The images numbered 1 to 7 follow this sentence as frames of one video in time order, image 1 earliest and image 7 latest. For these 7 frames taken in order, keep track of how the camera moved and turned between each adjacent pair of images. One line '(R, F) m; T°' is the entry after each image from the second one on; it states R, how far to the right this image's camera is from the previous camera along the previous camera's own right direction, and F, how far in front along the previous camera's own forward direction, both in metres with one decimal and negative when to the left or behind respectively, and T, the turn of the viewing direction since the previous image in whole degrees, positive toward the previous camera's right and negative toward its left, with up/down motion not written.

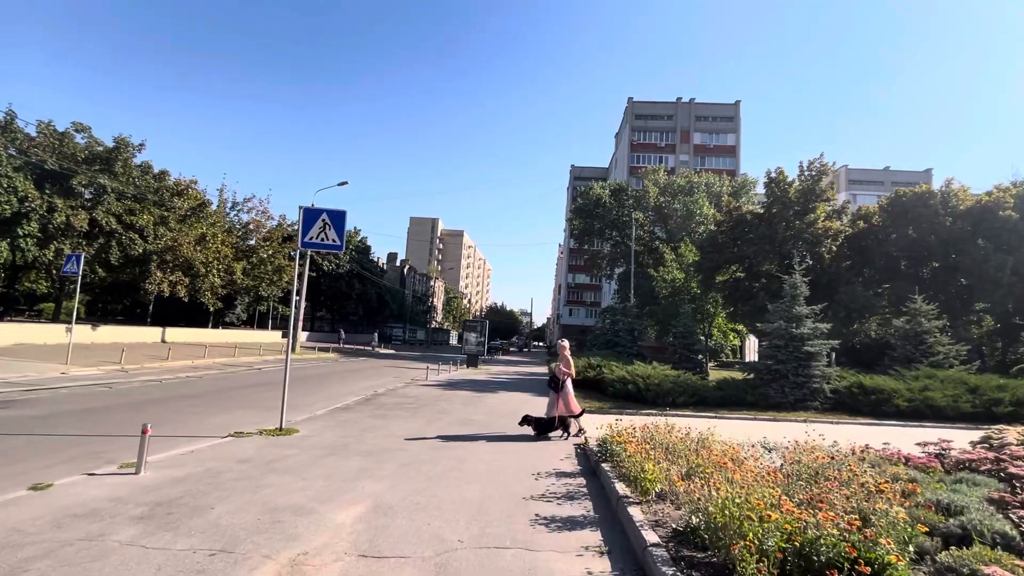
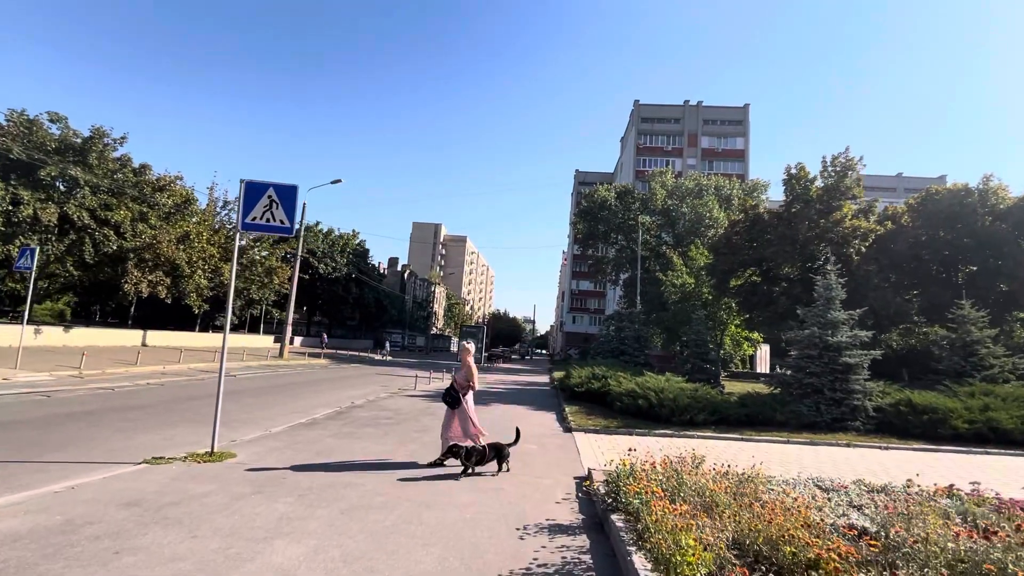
(+0.3, +1.9) m; 0°
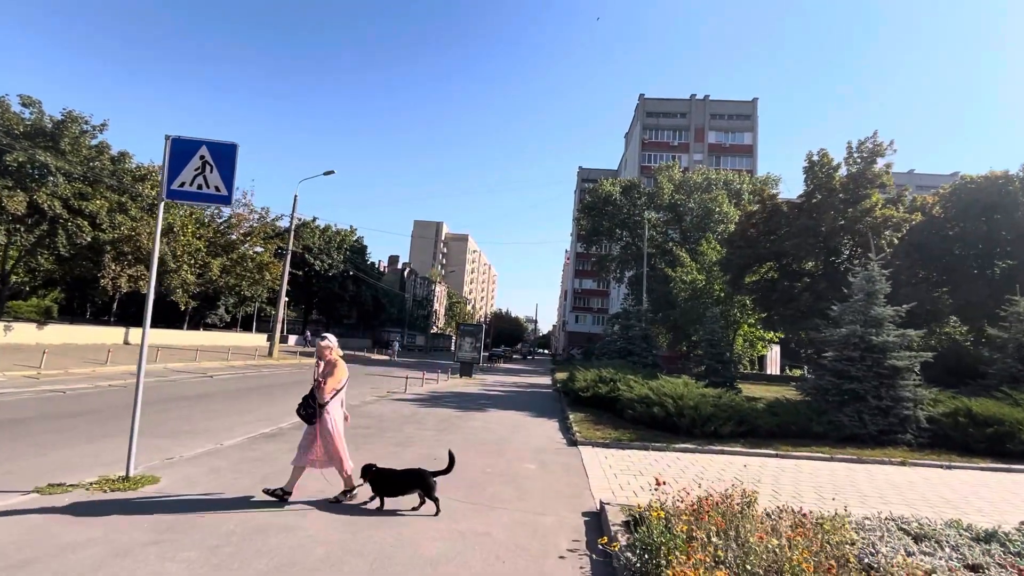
(+0.1, +1.7) m; 0°
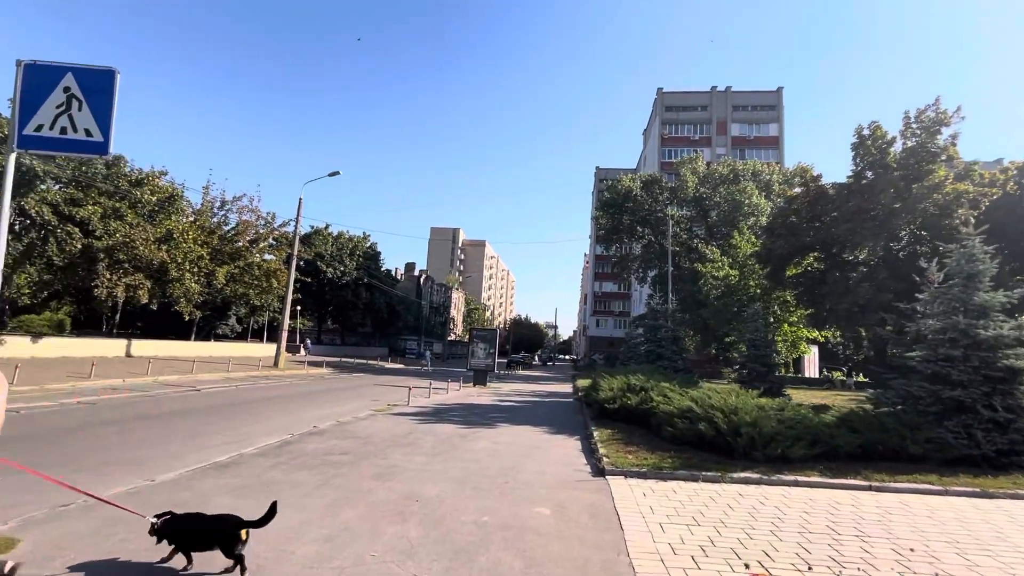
(+0.2, +2.1) m; -2°
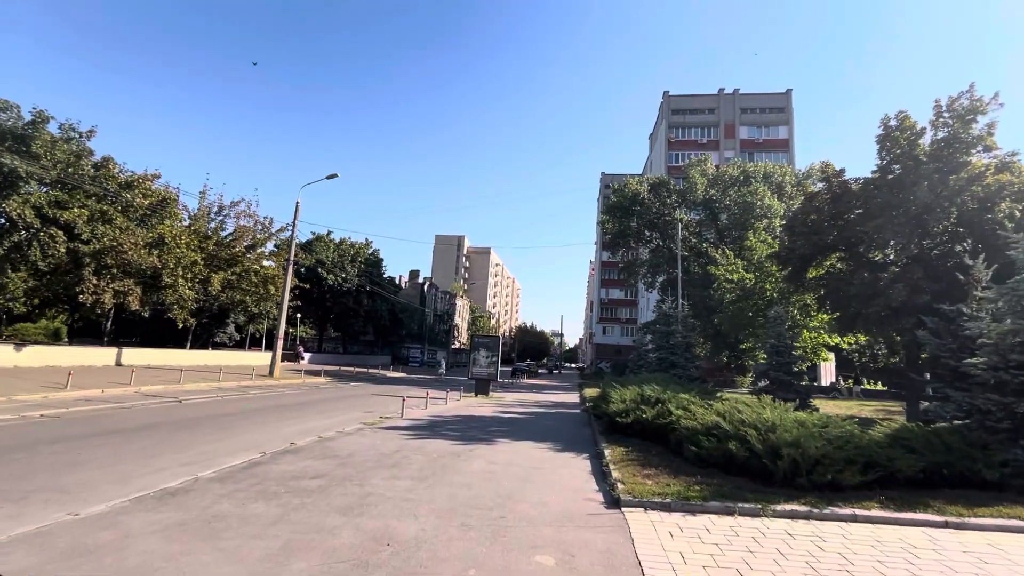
(+0.1, +1.2) m; -1°
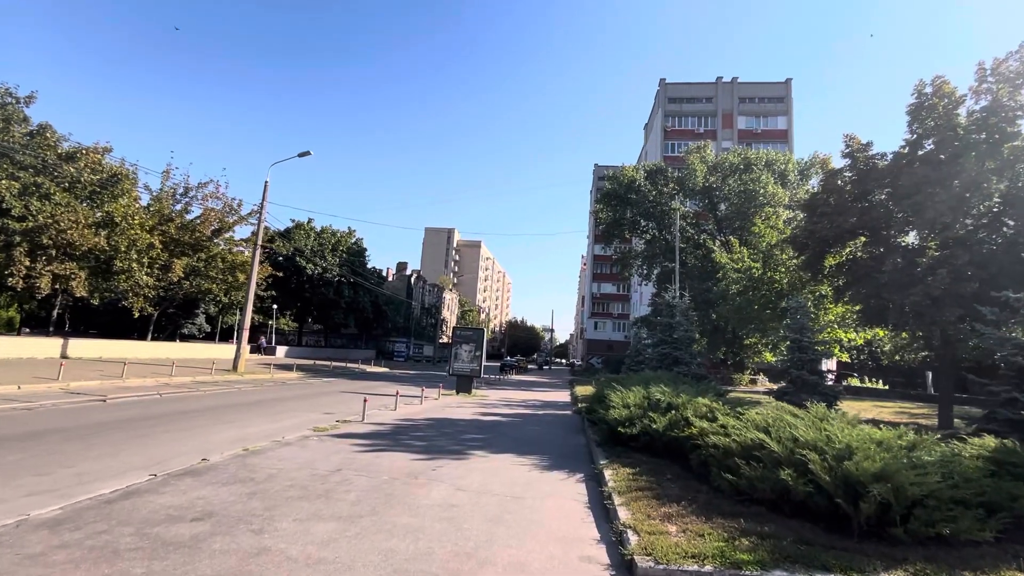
(+0.3, +2.3) m; +1°
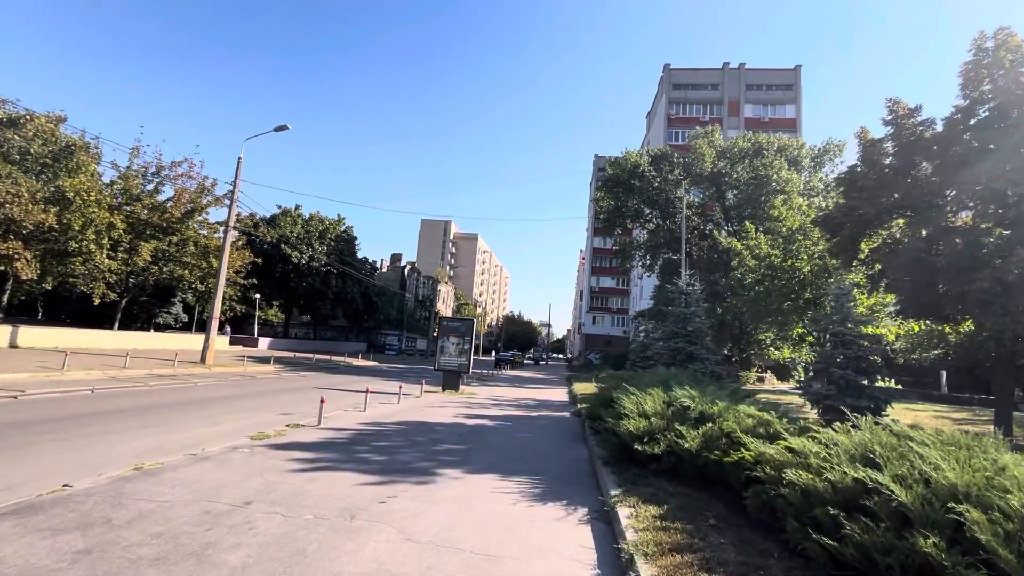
(+0.2, +2.3) m; 0°
